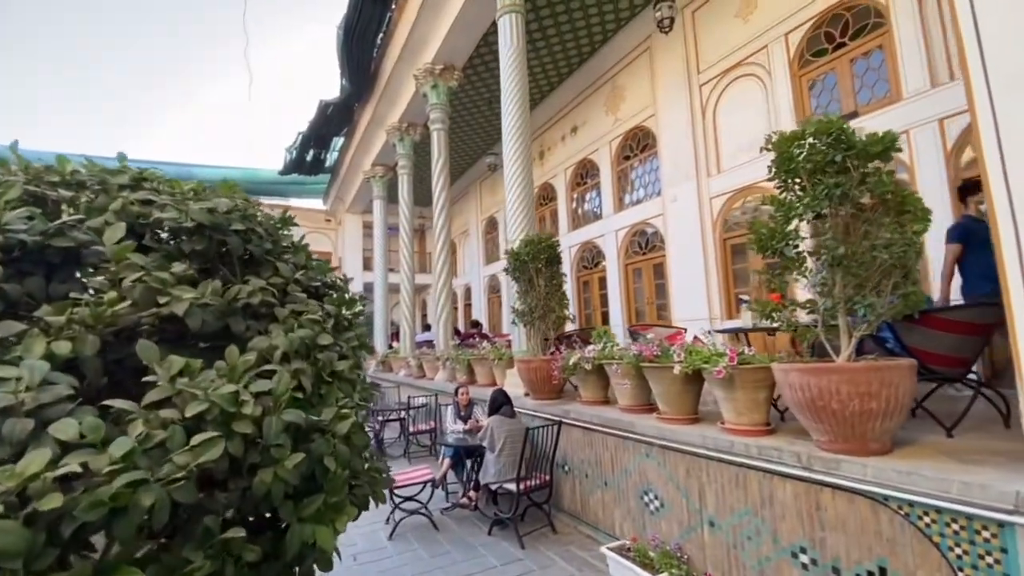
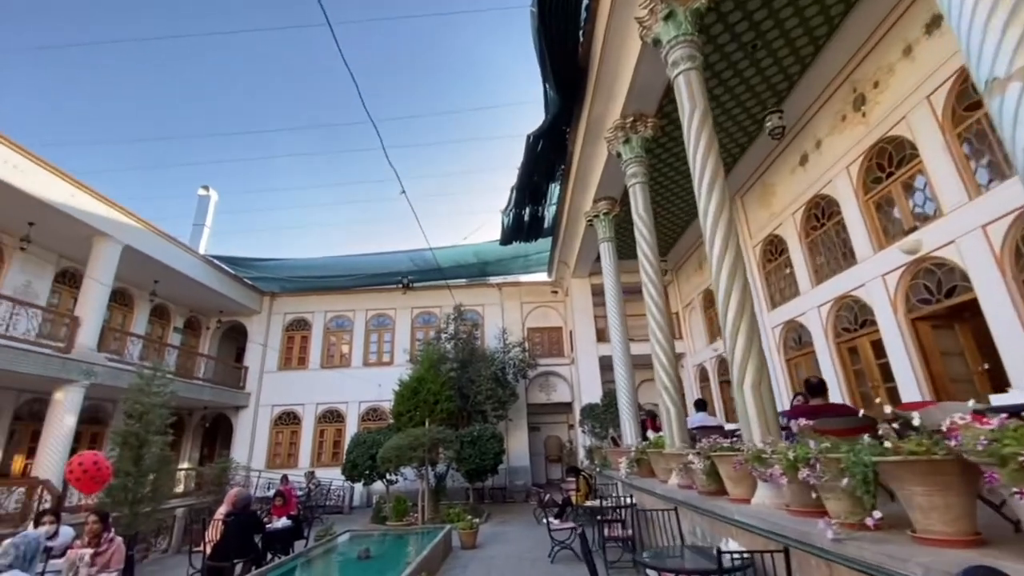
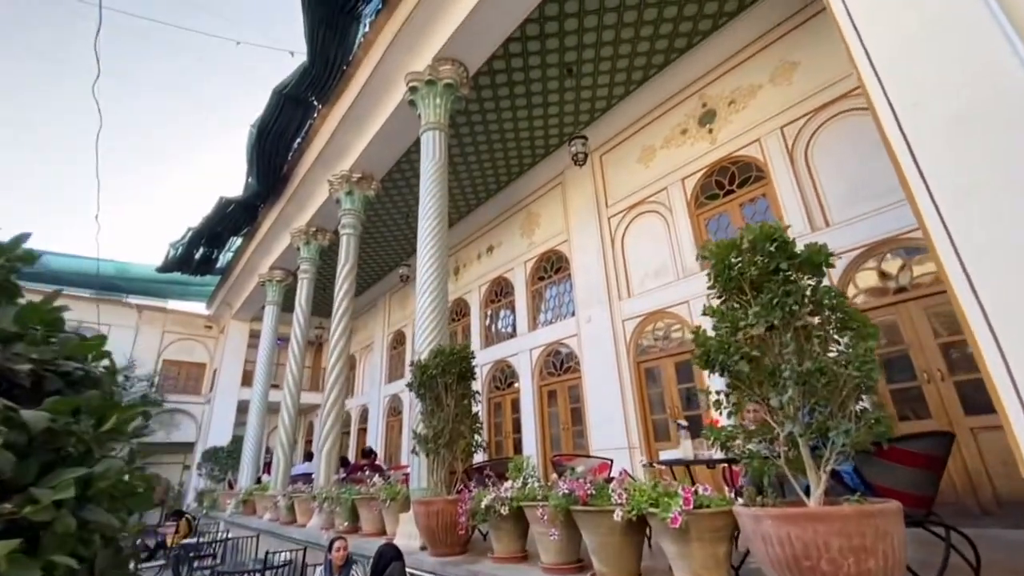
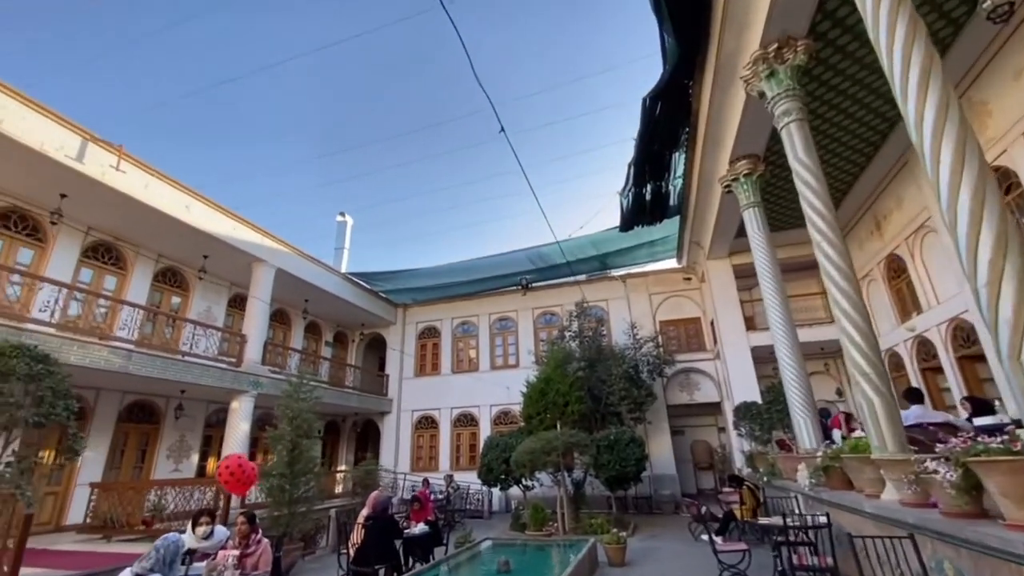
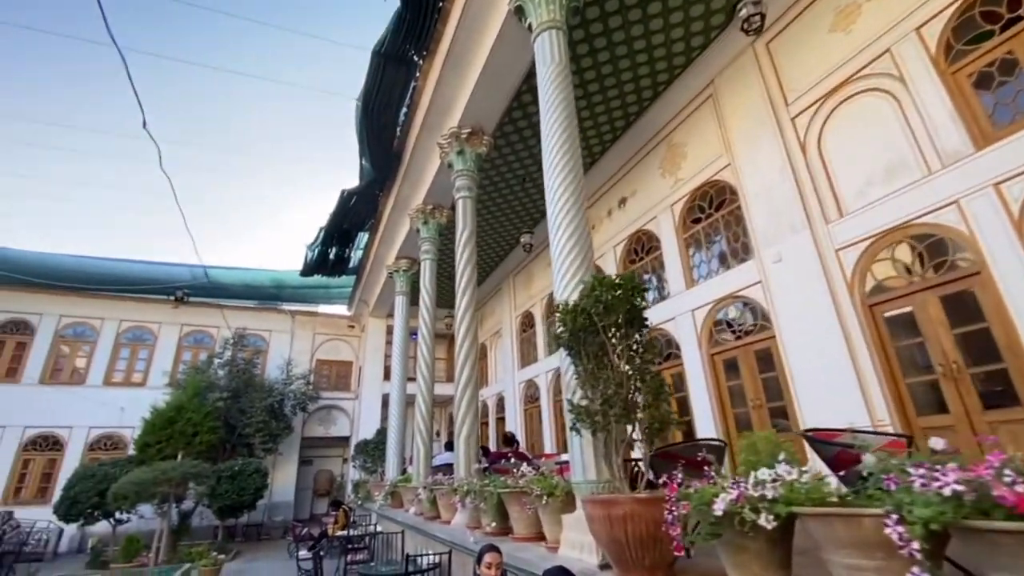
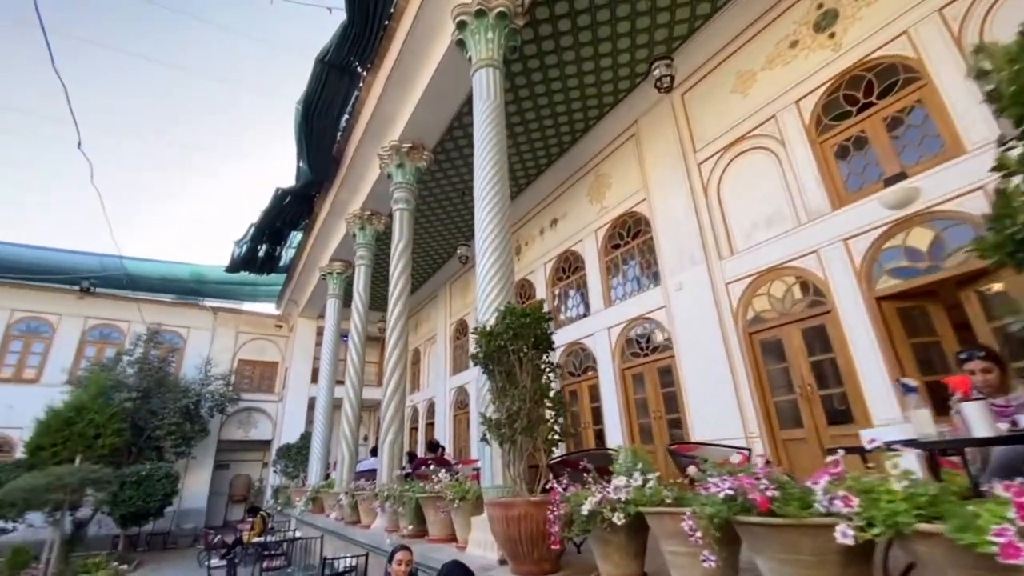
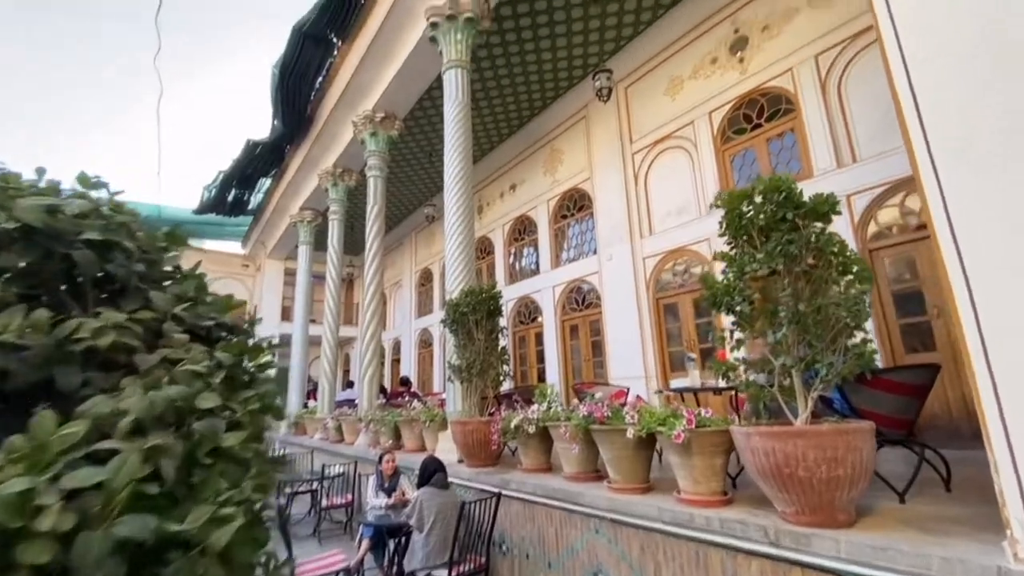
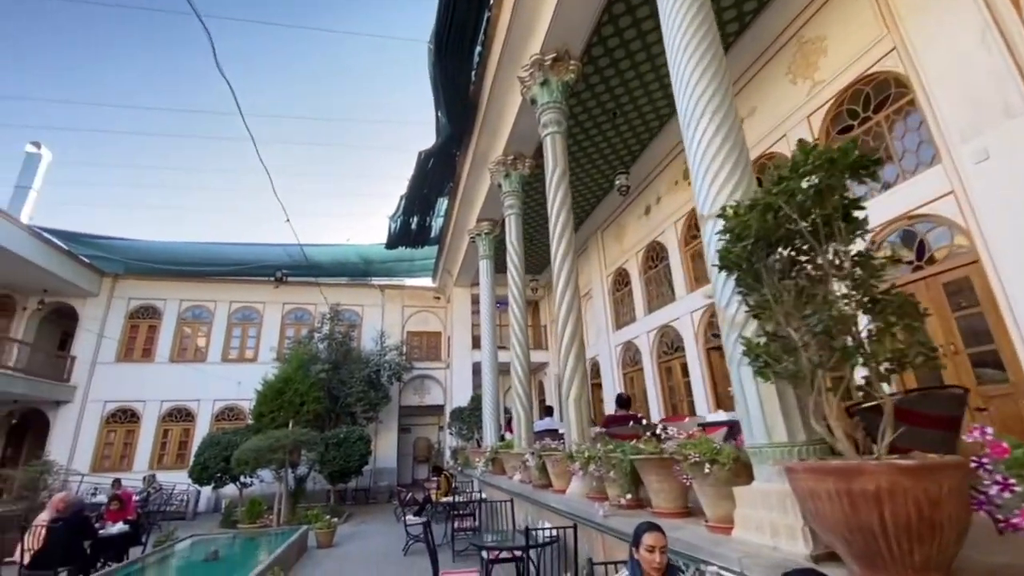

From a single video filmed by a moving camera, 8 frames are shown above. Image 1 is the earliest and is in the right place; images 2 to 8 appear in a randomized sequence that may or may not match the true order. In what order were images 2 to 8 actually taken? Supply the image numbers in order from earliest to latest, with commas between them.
7, 3, 6, 5, 8, 2, 4
